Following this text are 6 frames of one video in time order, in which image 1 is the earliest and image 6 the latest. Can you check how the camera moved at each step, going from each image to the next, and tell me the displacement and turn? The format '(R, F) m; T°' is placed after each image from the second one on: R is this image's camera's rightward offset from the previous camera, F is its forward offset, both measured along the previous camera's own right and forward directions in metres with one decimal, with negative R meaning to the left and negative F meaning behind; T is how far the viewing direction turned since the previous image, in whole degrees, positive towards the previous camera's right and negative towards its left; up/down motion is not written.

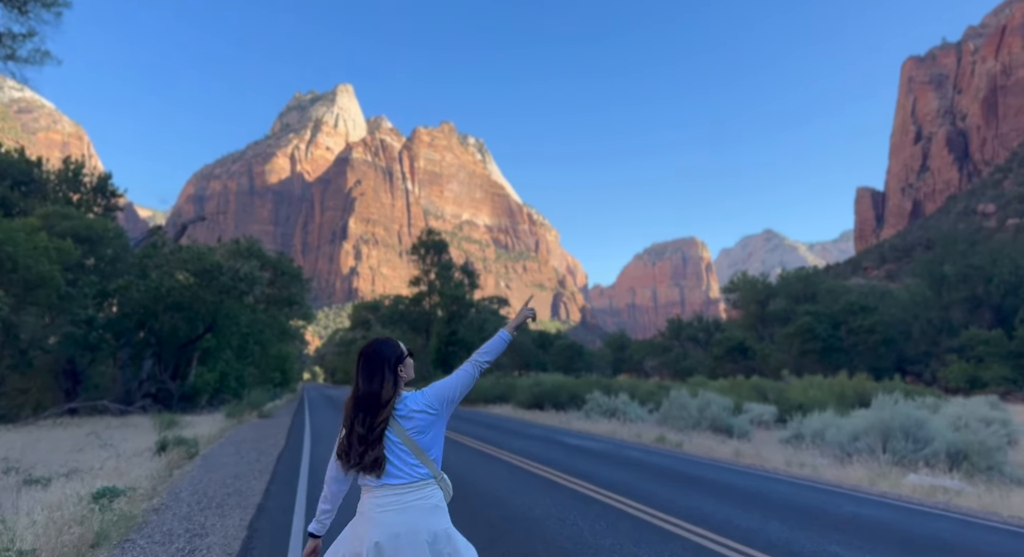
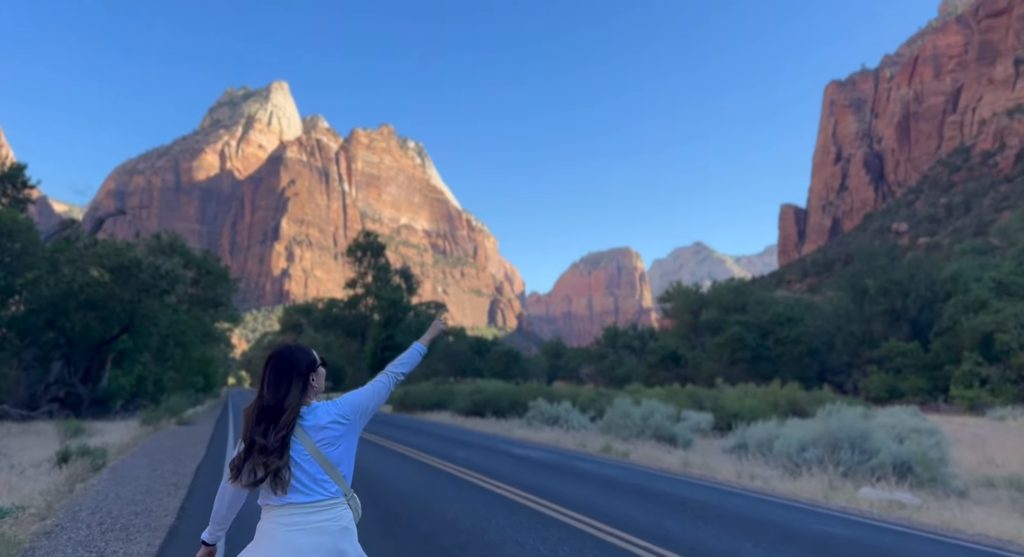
(-0.2, +0.6) m; +6°
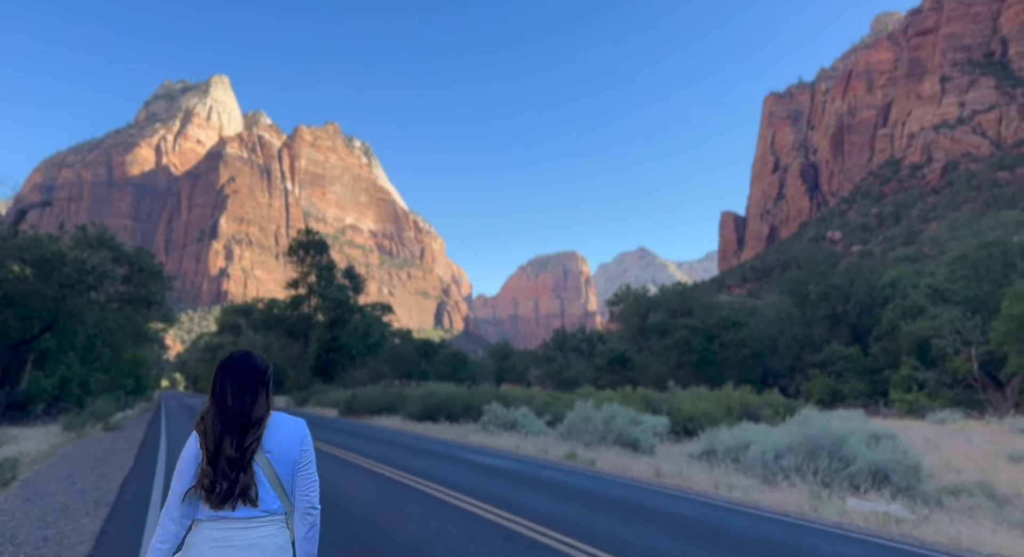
(-0.3, +0.8) m; +5°
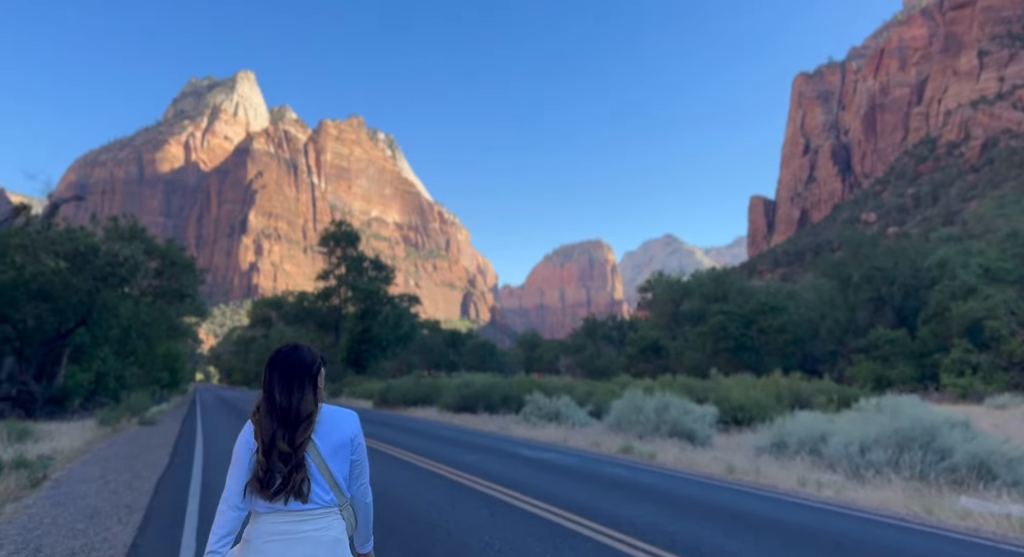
(-0.5, +0.9) m; -2°
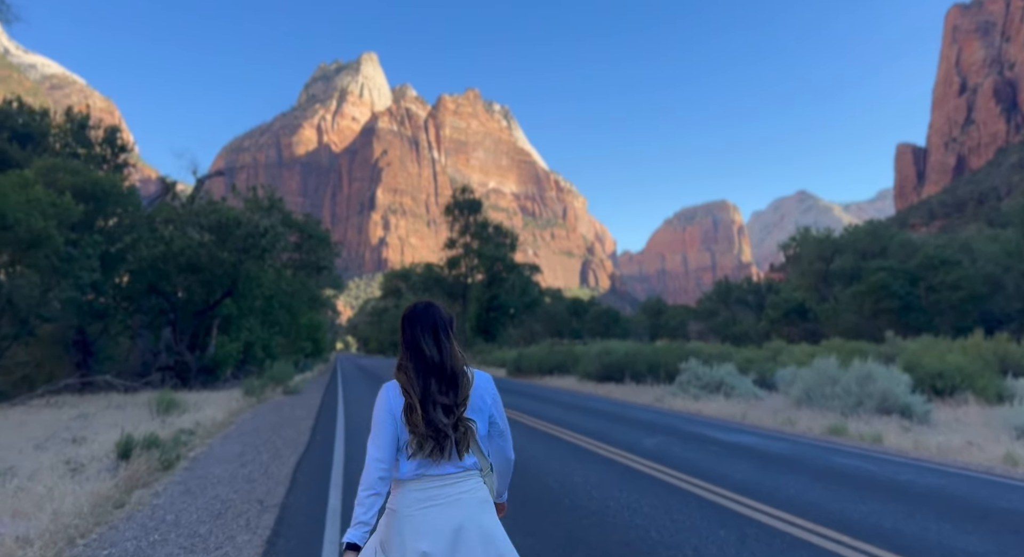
(-0.9, +2.1) m; -11°
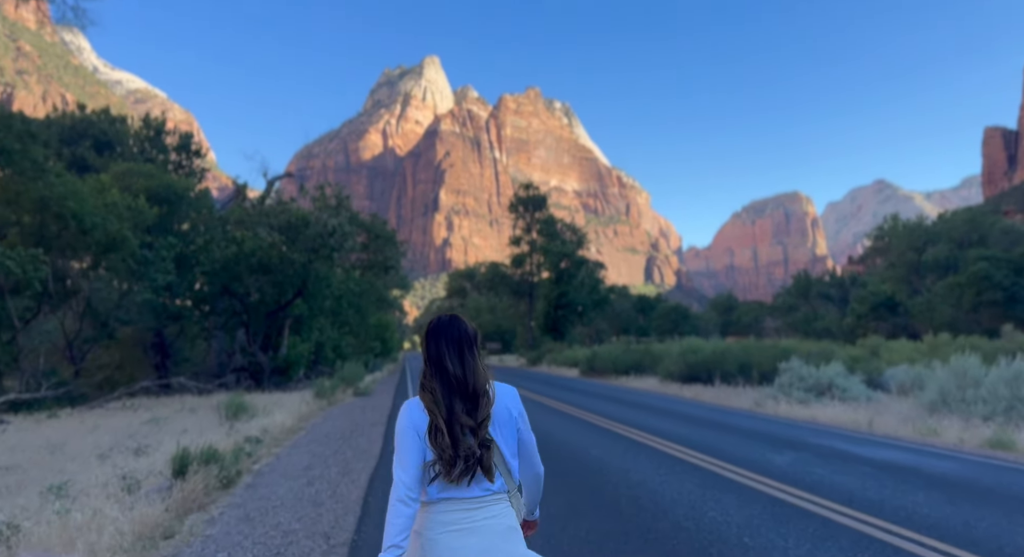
(-0.5, +1.3) m; -6°
